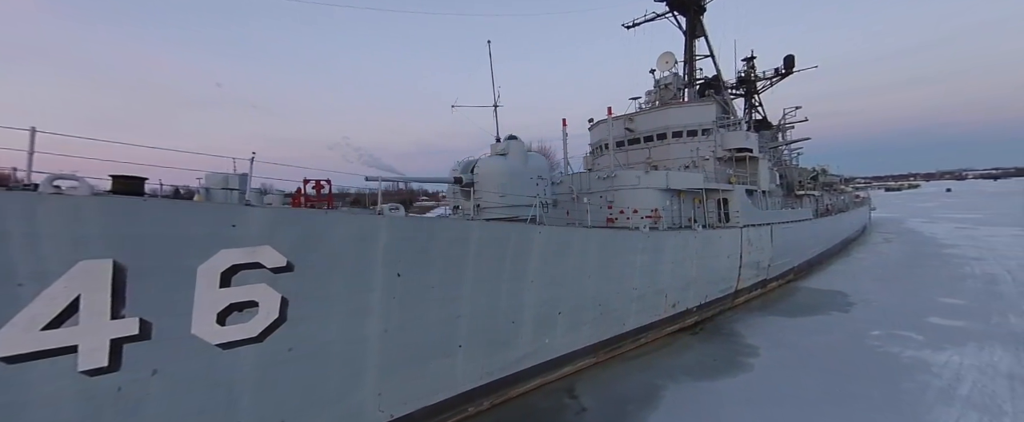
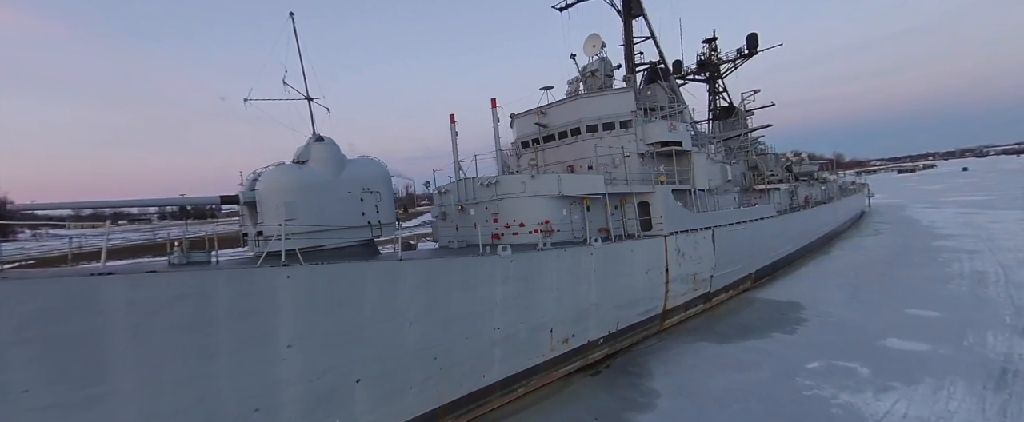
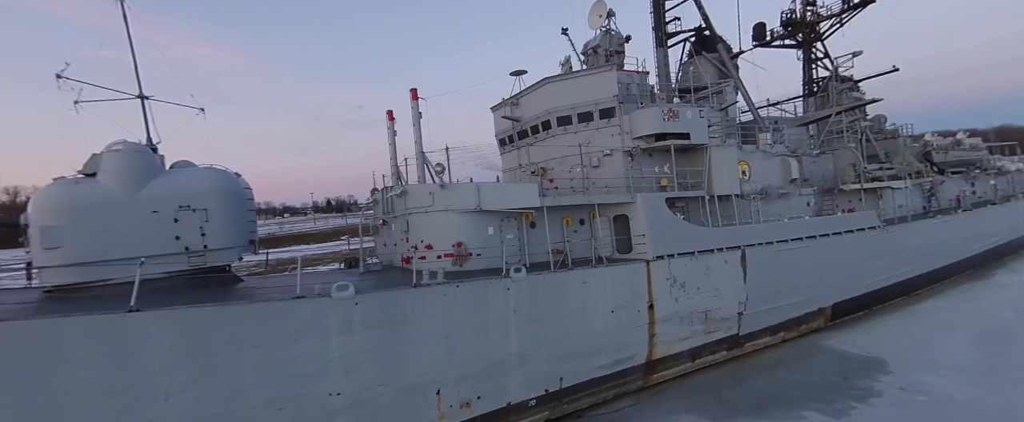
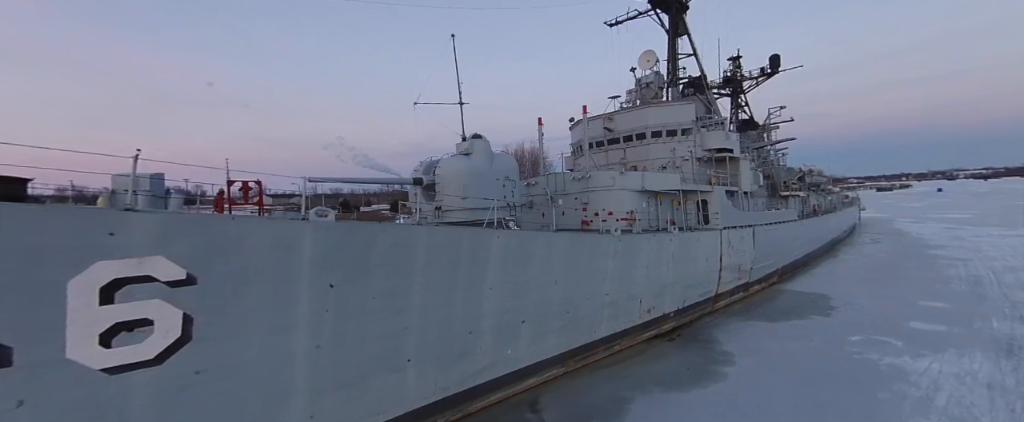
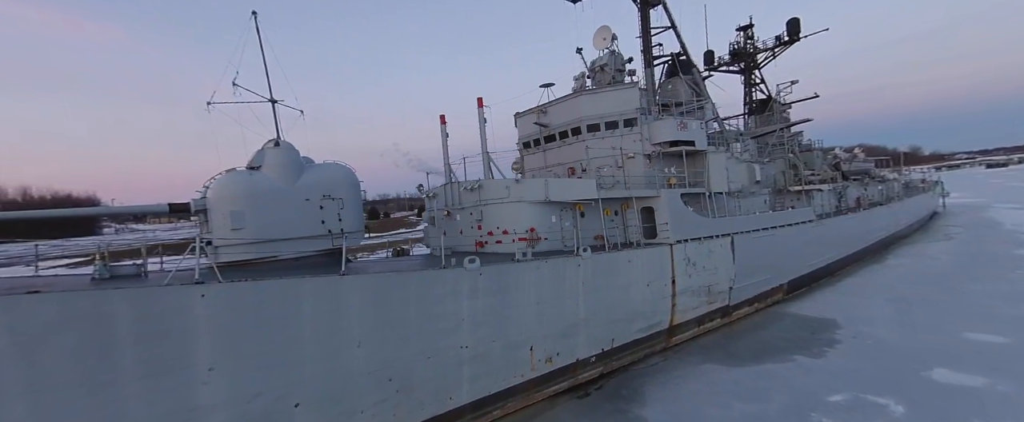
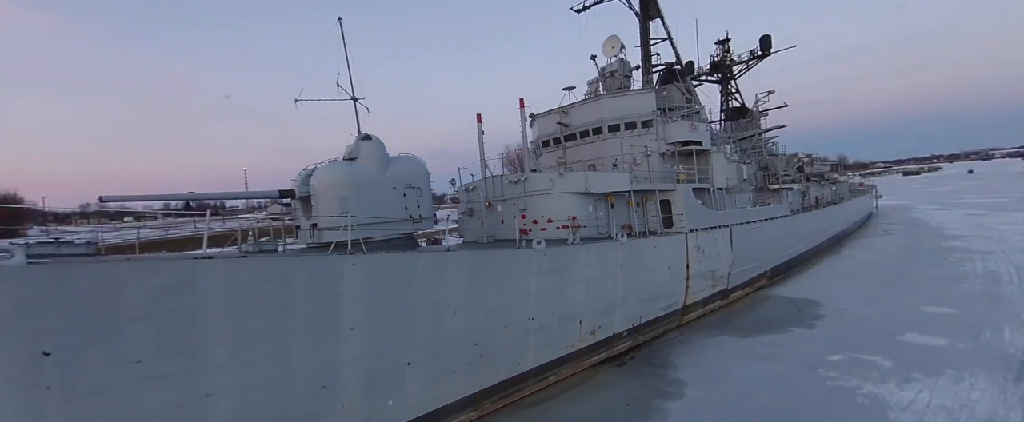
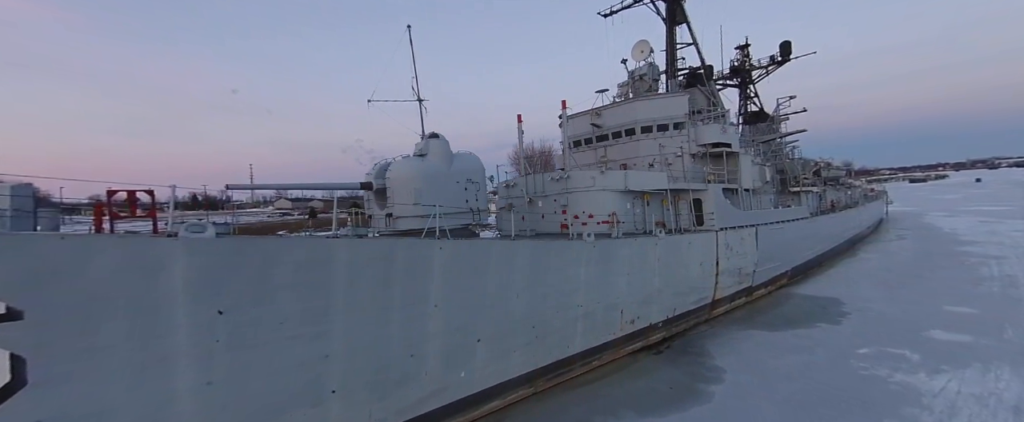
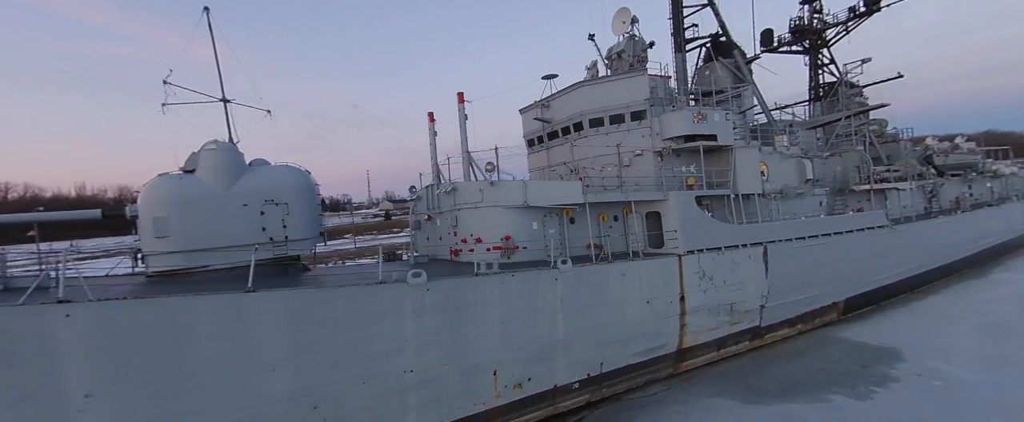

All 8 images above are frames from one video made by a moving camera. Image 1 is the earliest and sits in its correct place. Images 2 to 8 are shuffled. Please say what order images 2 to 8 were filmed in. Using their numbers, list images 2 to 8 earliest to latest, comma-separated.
4, 7, 6, 2, 5, 8, 3
